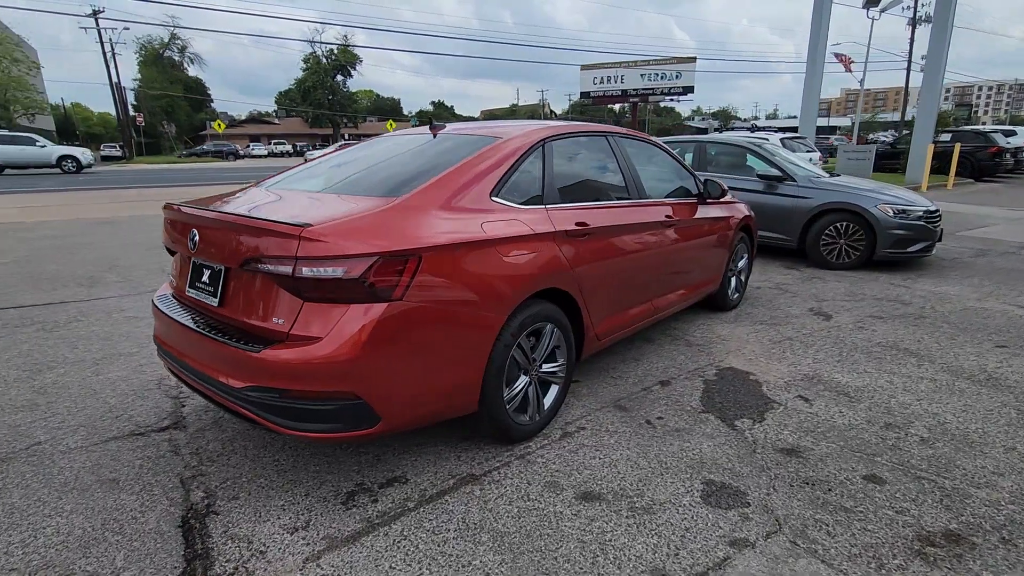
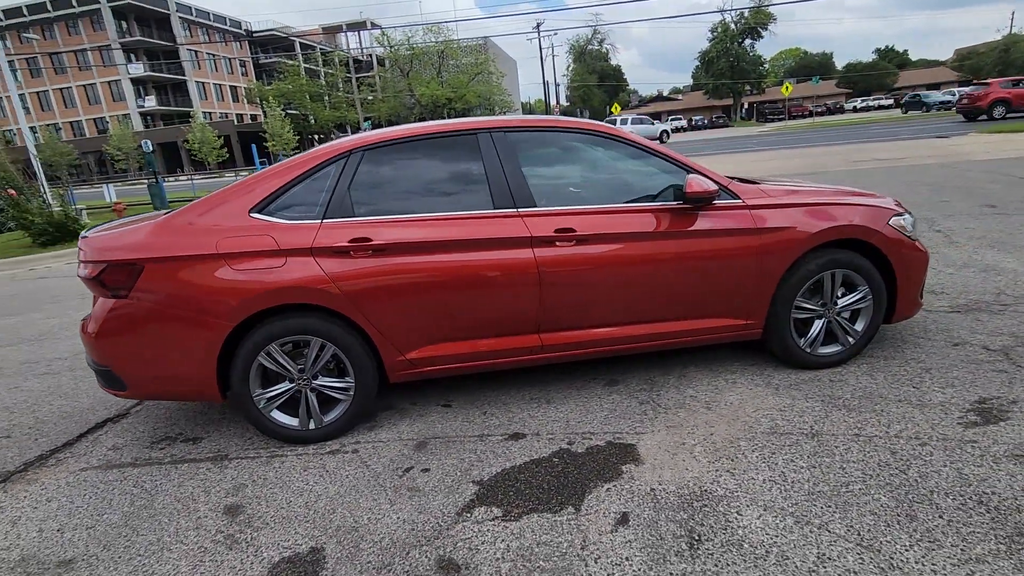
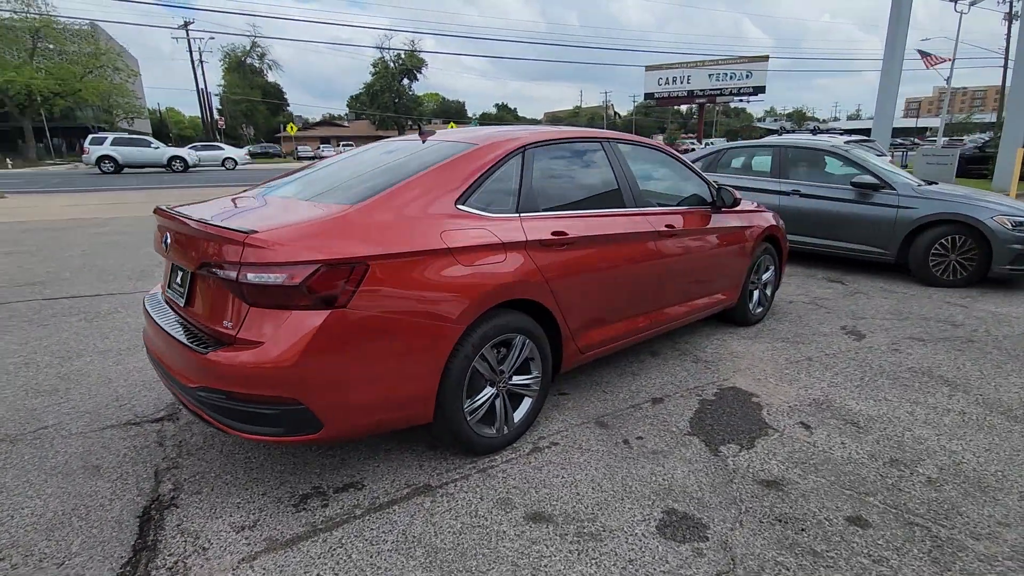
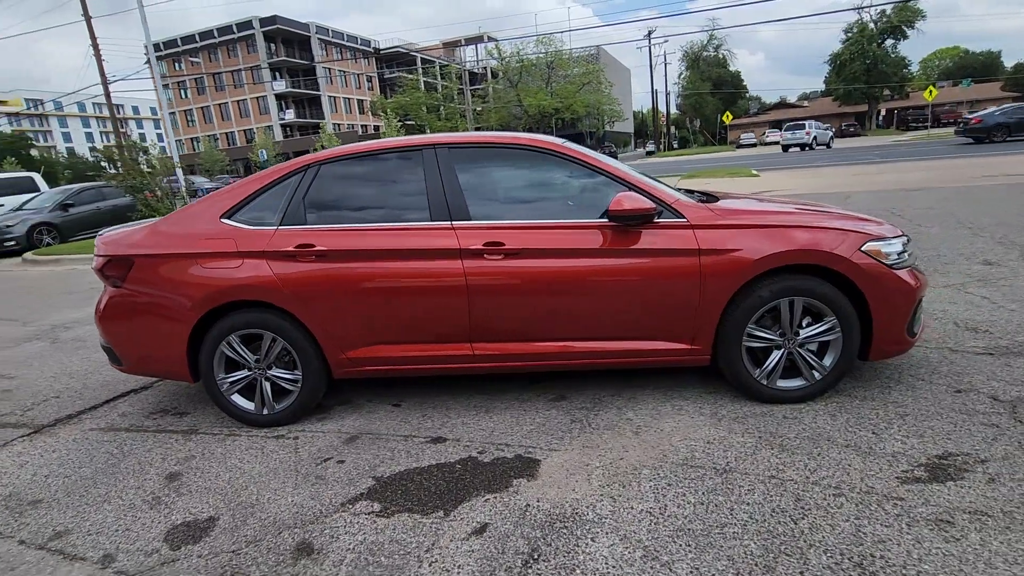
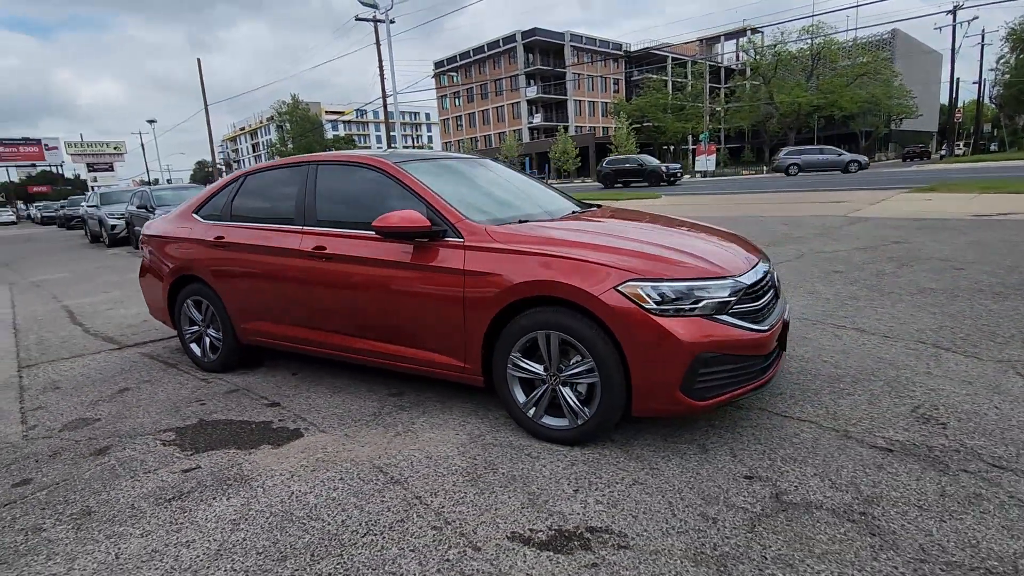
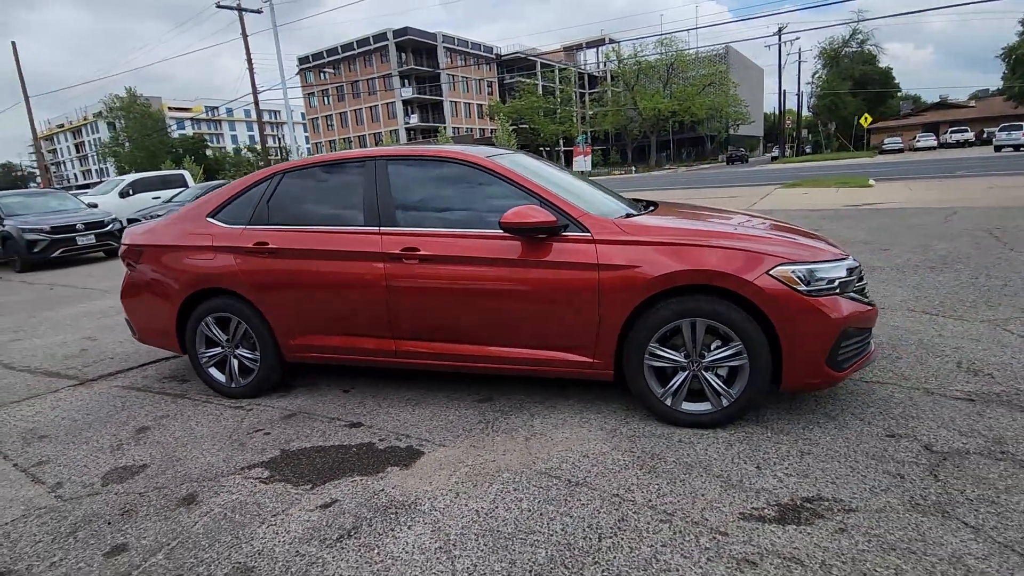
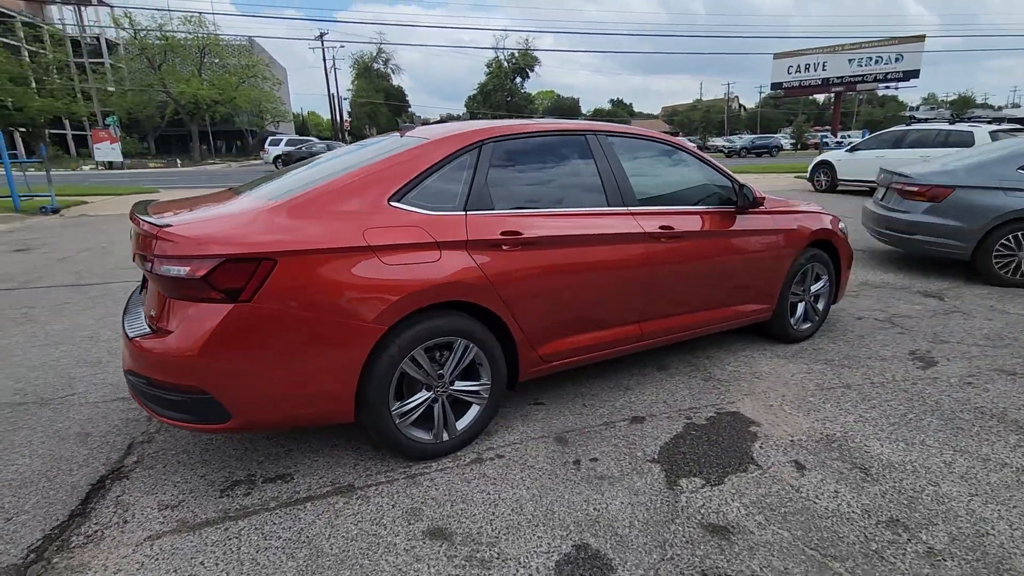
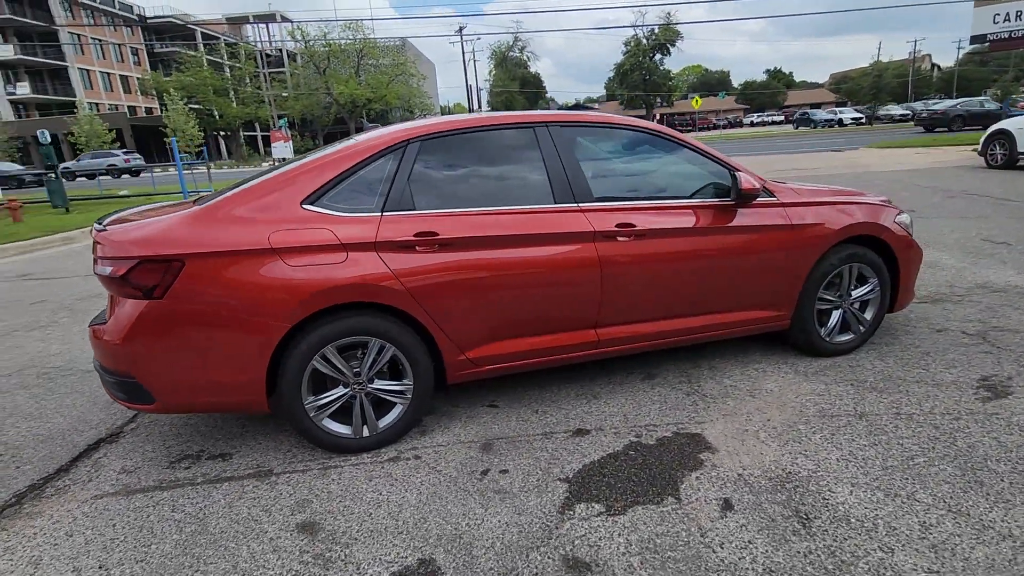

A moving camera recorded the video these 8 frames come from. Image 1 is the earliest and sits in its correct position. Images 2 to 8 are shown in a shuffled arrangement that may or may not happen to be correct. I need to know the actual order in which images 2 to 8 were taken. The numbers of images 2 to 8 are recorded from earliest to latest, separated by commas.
3, 7, 8, 2, 4, 6, 5
